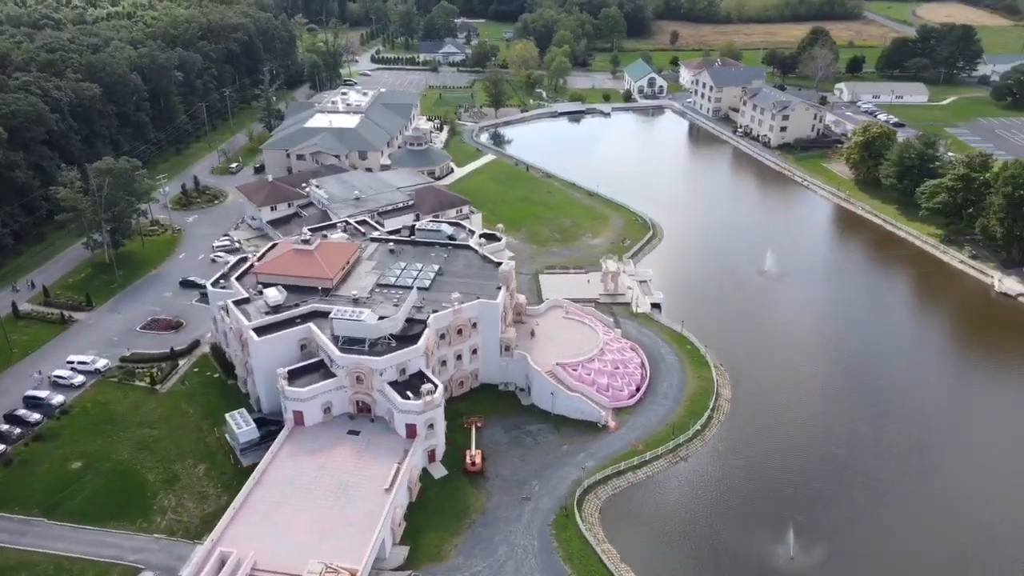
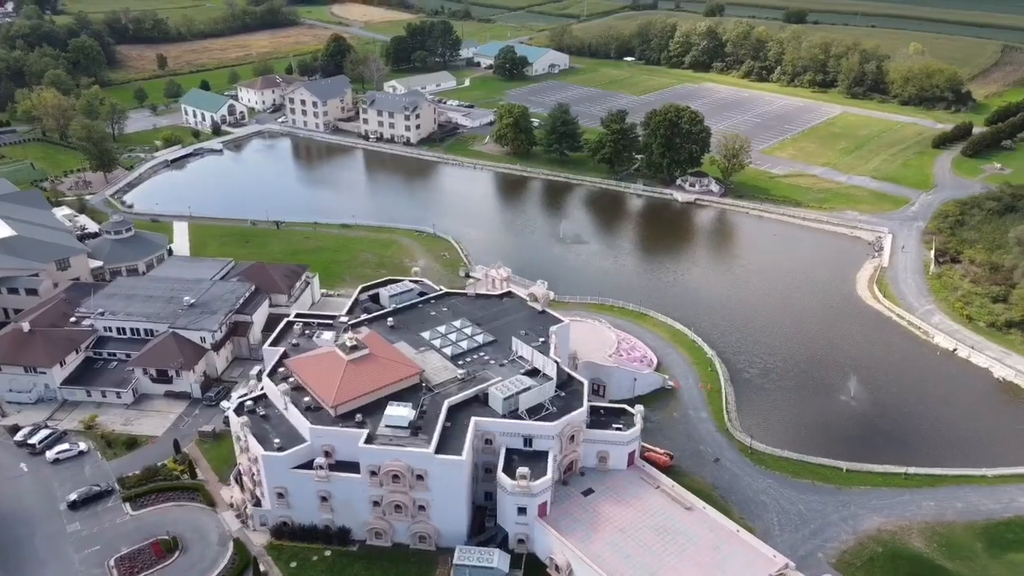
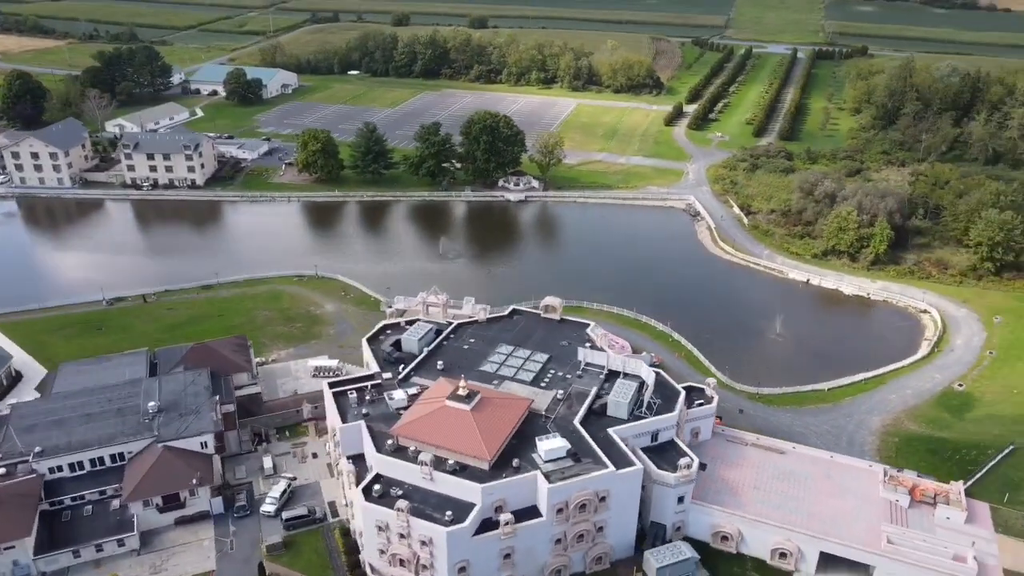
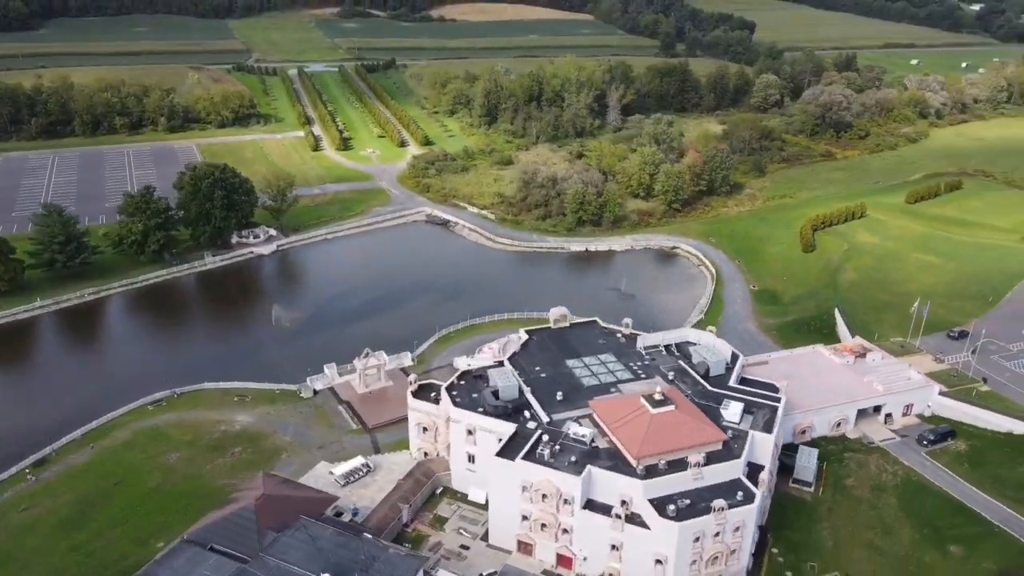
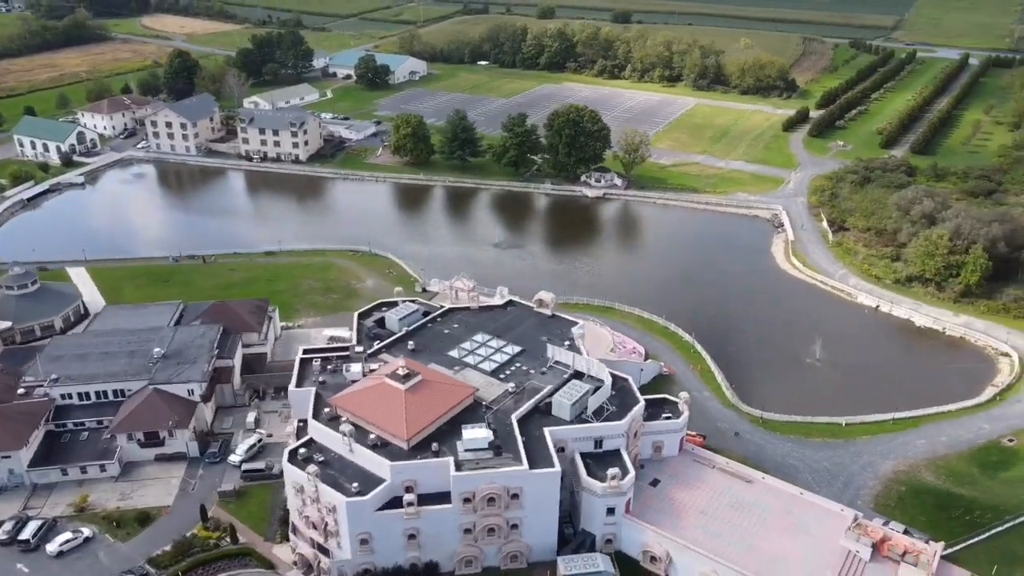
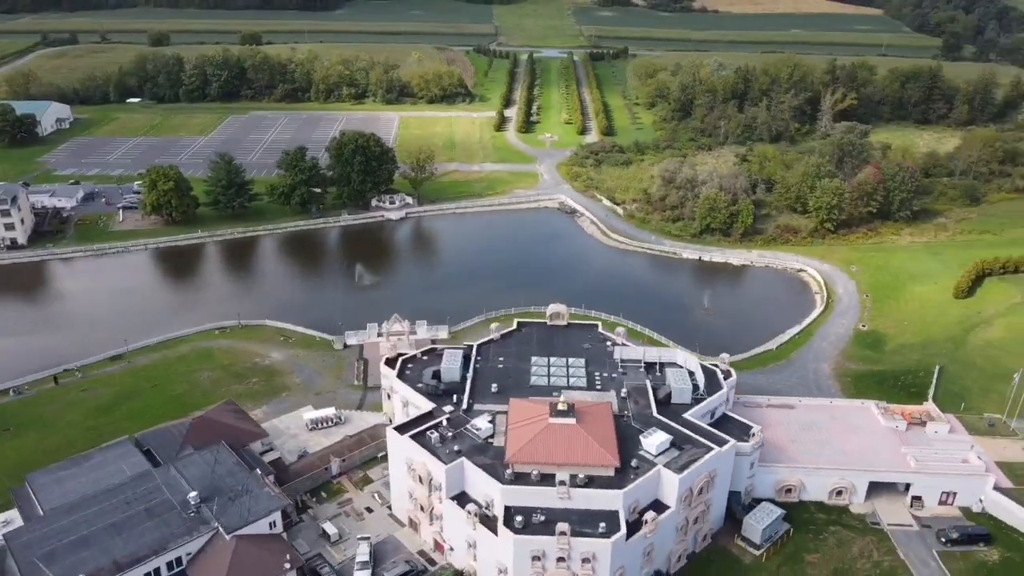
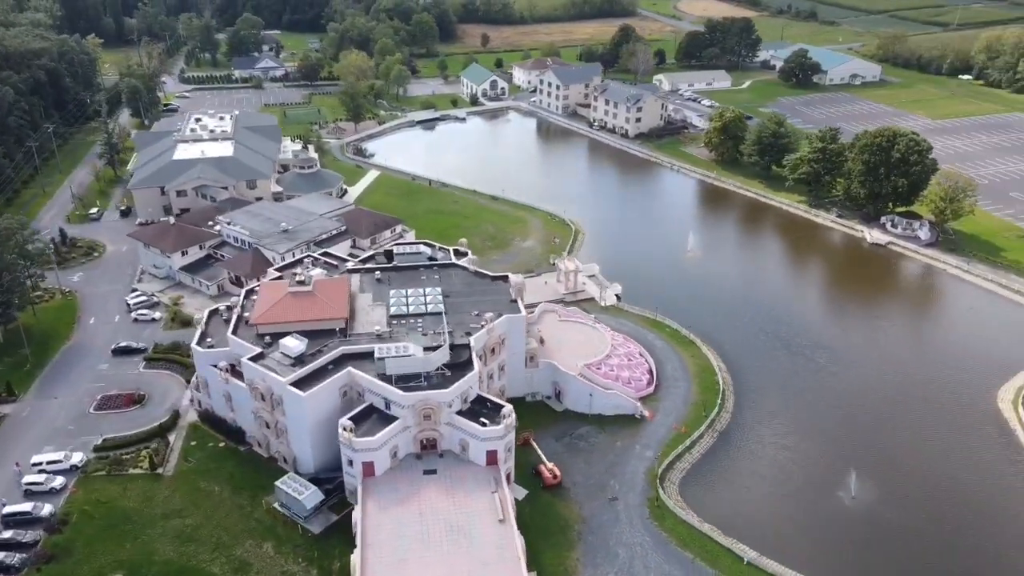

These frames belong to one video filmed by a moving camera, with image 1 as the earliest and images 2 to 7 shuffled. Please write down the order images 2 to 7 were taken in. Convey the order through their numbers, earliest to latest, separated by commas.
7, 2, 5, 3, 6, 4
